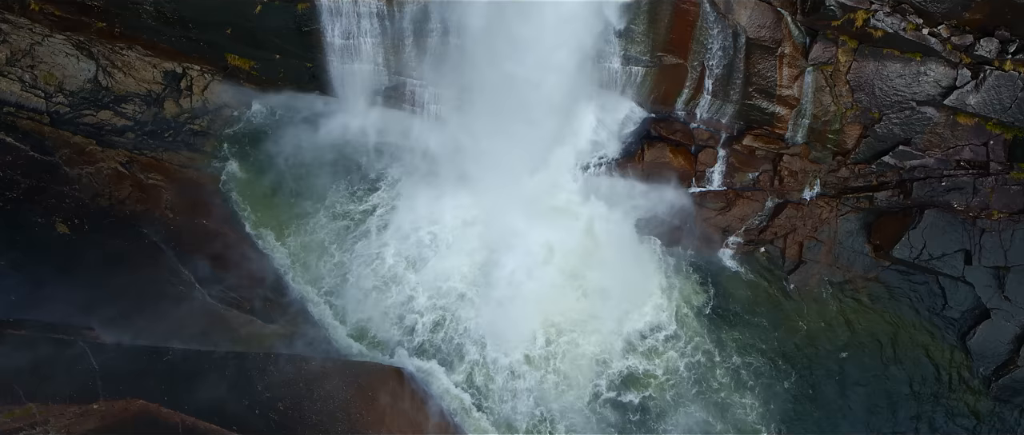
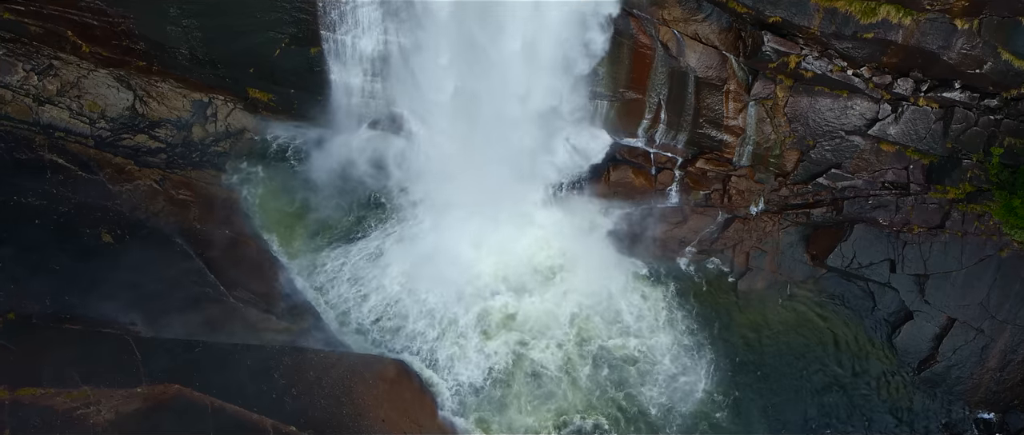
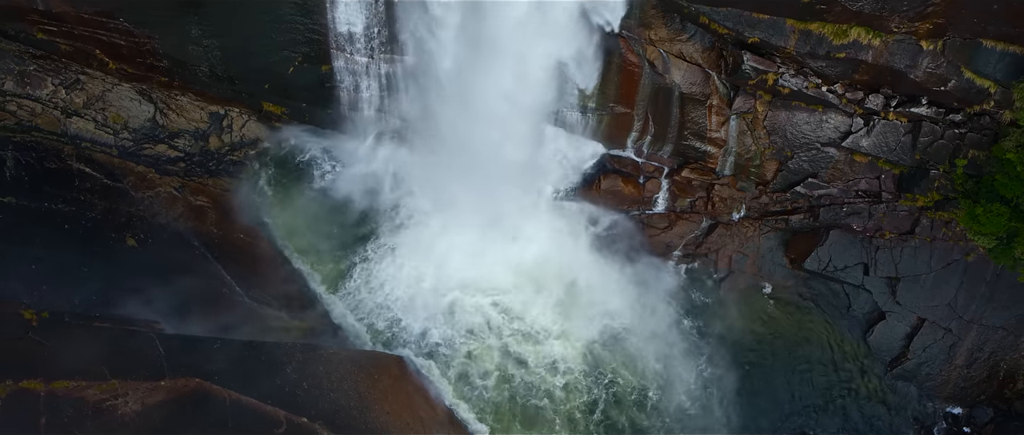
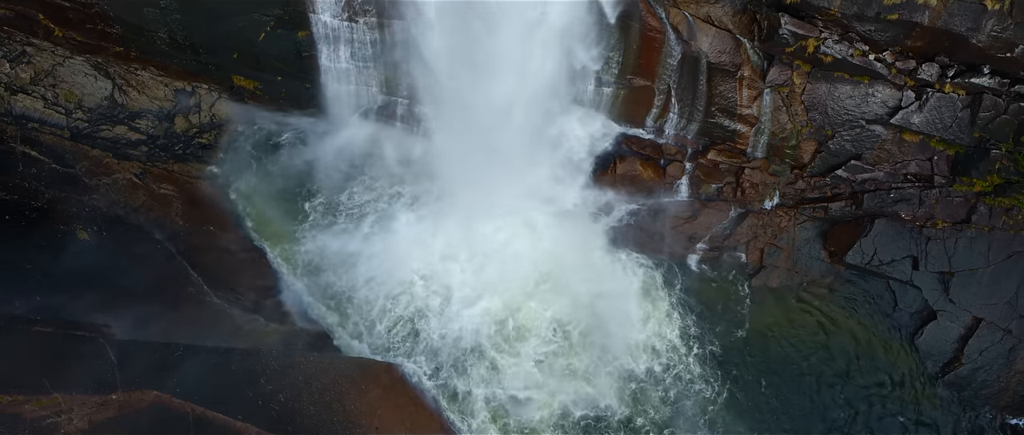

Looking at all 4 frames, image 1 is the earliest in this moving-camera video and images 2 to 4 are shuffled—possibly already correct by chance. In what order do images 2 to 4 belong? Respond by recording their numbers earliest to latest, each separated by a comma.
4, 2, 3
